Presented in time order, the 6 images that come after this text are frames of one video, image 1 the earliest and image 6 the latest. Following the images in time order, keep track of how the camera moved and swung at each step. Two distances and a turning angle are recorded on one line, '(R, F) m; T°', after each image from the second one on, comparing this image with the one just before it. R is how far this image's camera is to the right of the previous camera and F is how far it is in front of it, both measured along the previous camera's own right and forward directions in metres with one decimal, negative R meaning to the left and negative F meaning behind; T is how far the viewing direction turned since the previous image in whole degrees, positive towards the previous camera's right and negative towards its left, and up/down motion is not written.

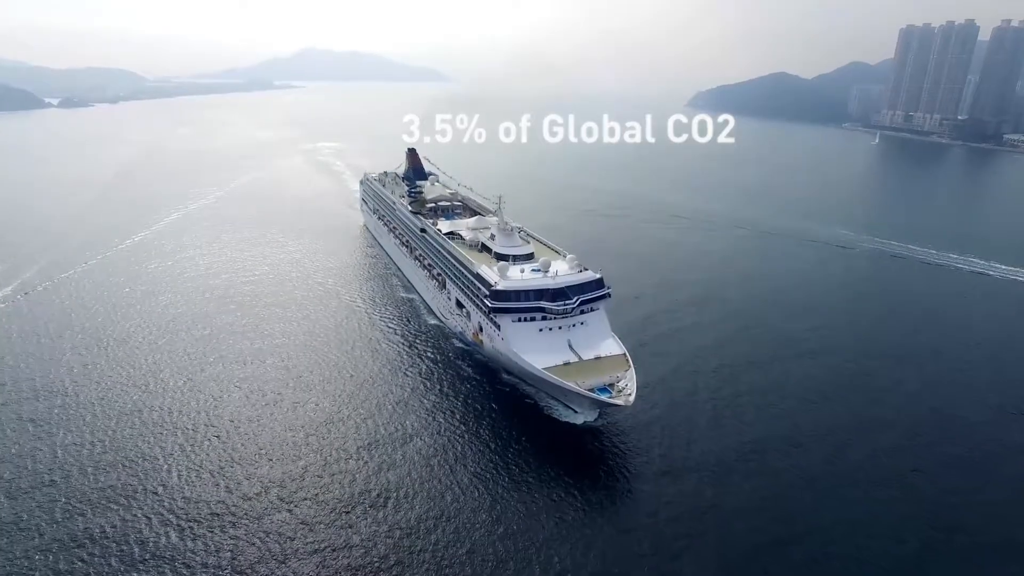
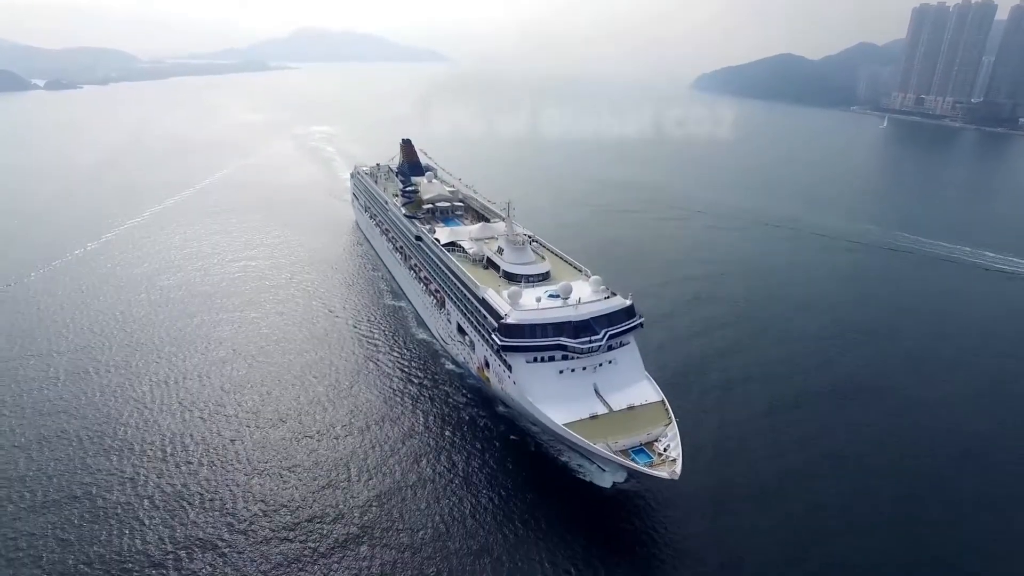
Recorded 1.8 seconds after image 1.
(-0.6, +5.6) m; 0°
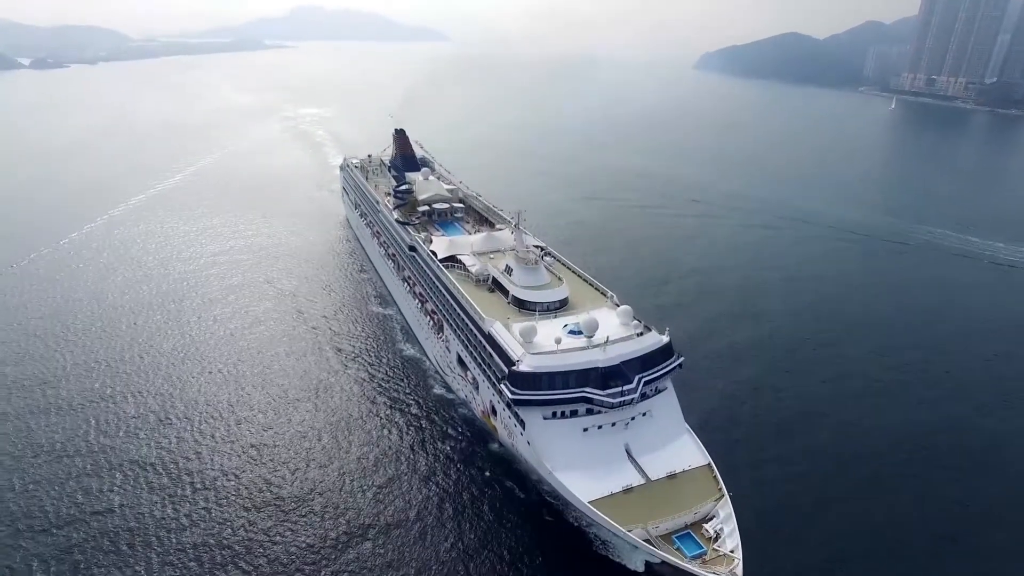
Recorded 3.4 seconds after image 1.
(-0.5, +4.8) m; 0°
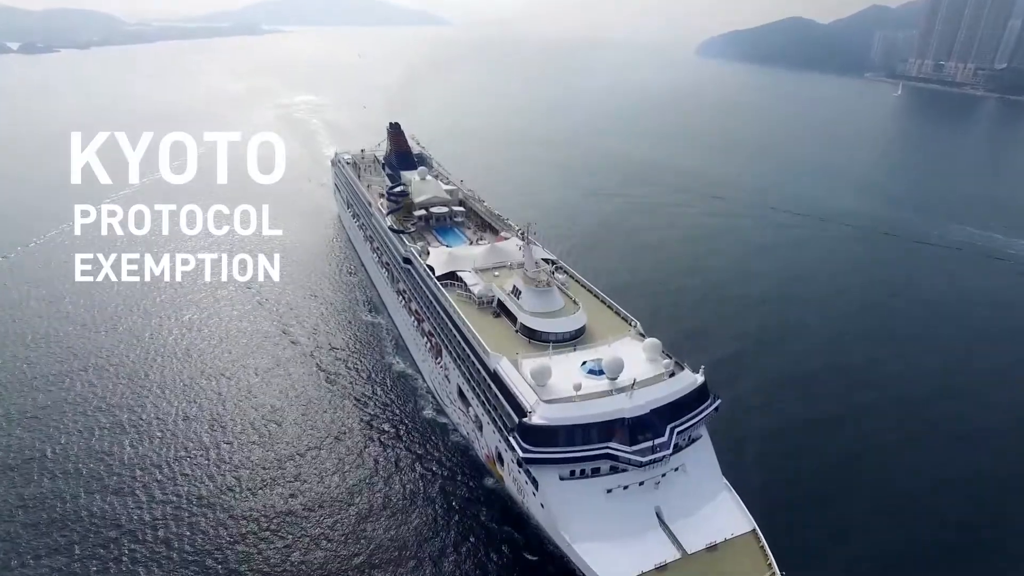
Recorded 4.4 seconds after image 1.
(-0.3, +3.2) m; 0°
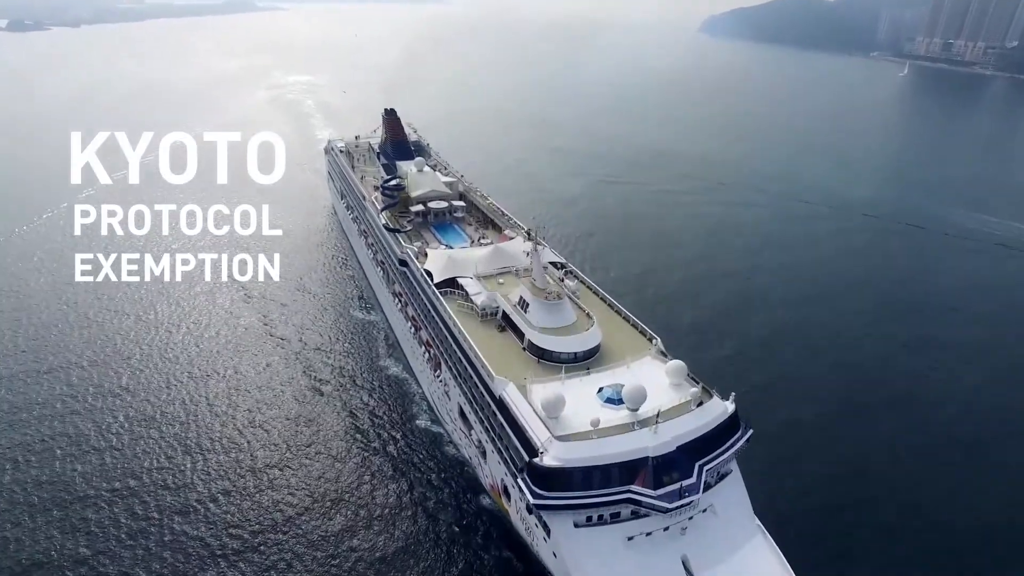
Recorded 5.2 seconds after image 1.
(-0.2, +2.2) m; 0°
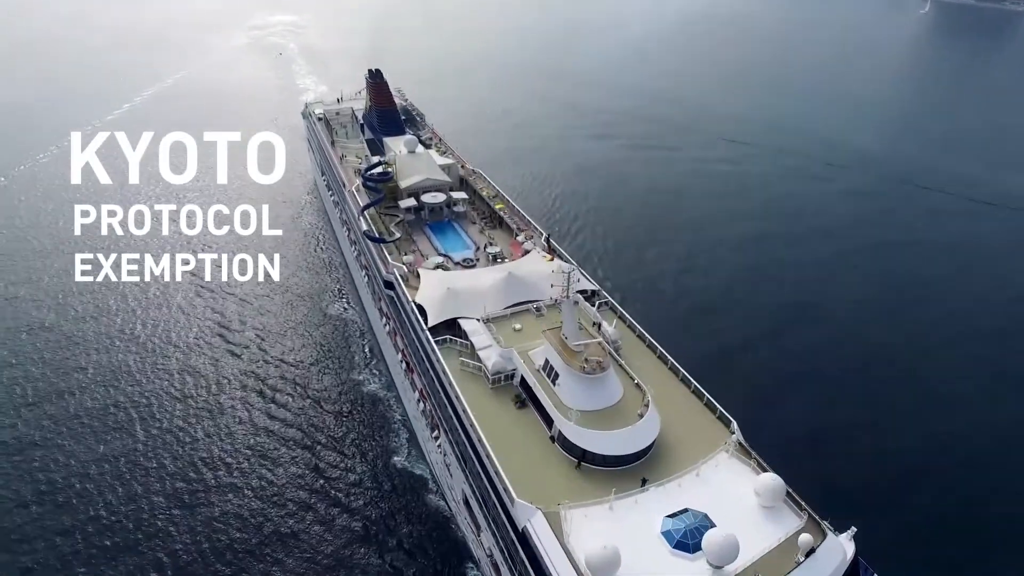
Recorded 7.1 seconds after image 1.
(-0.6, +5.6) m; 0°
